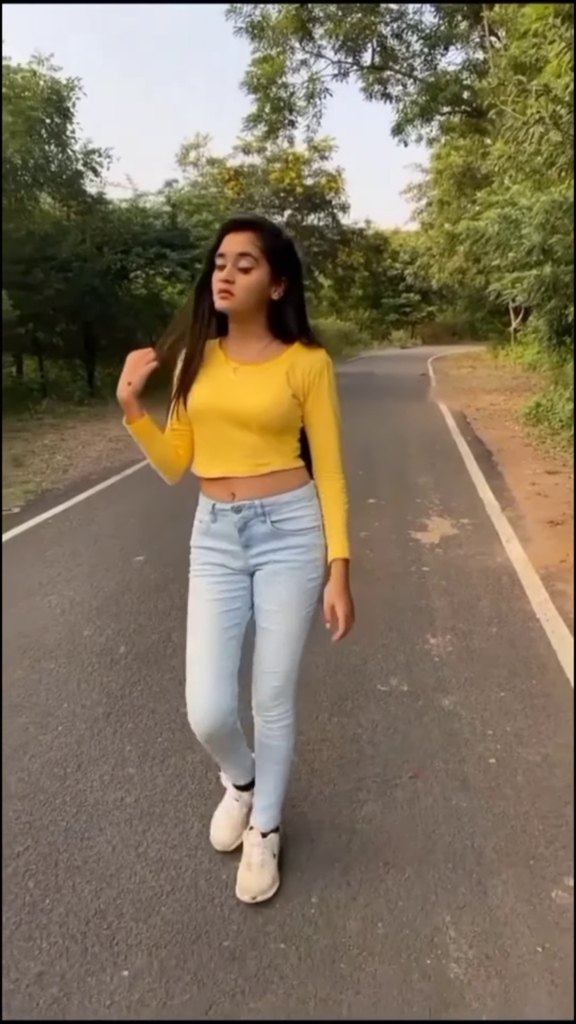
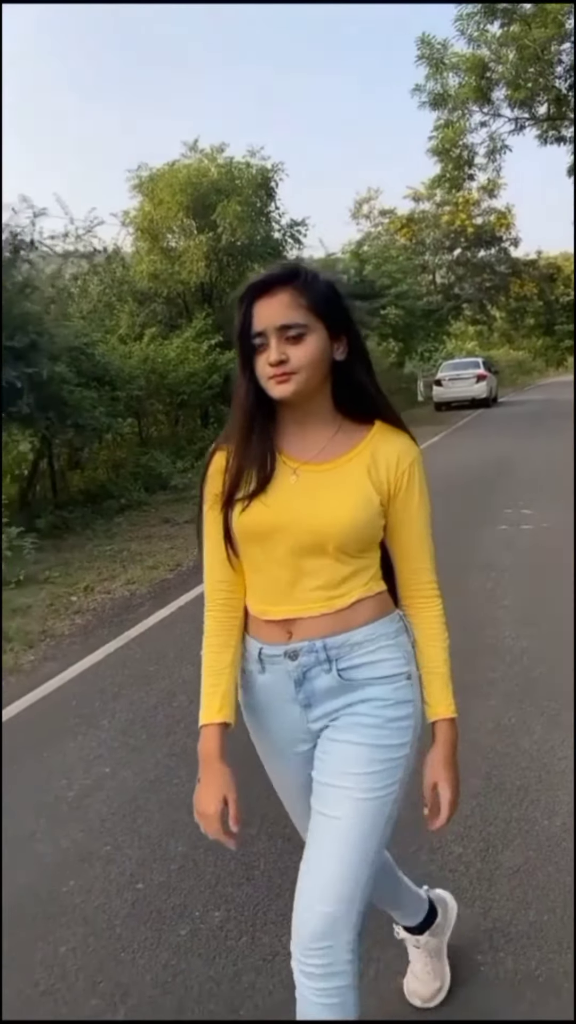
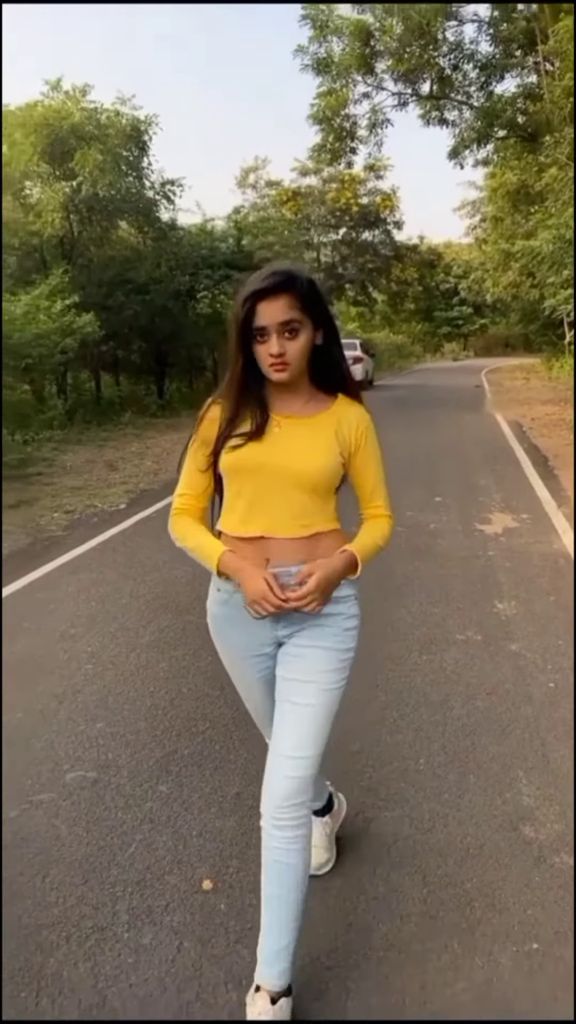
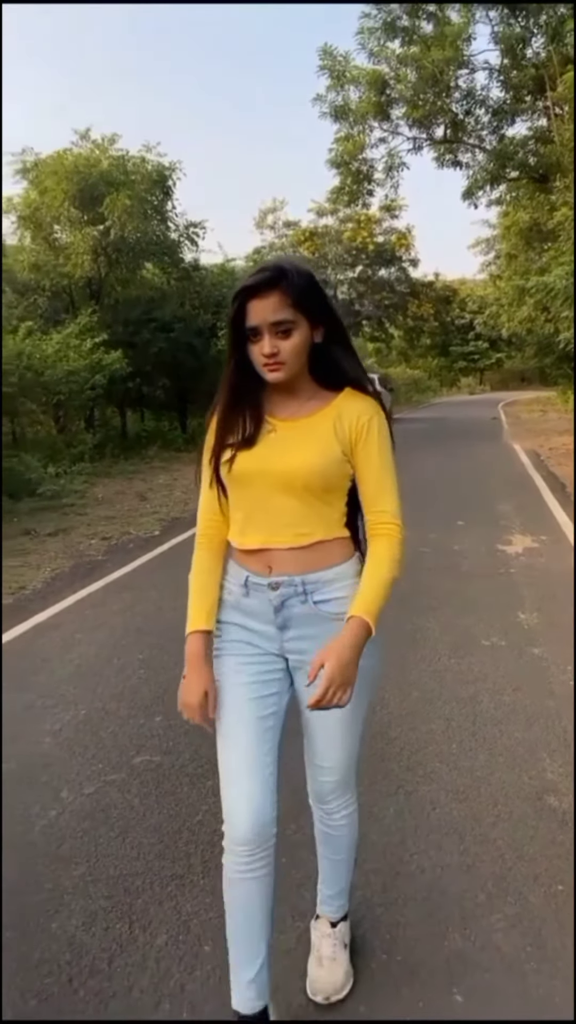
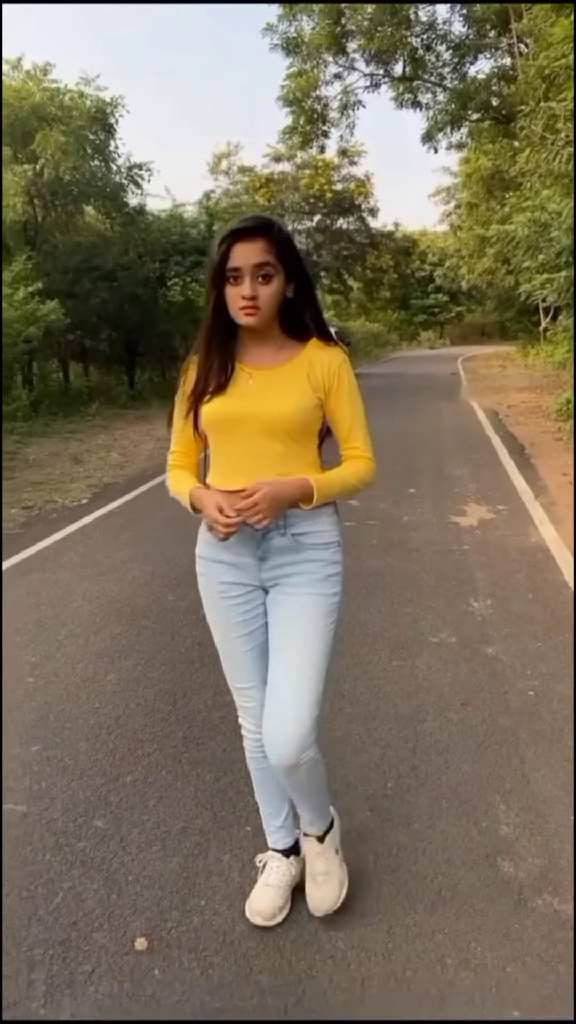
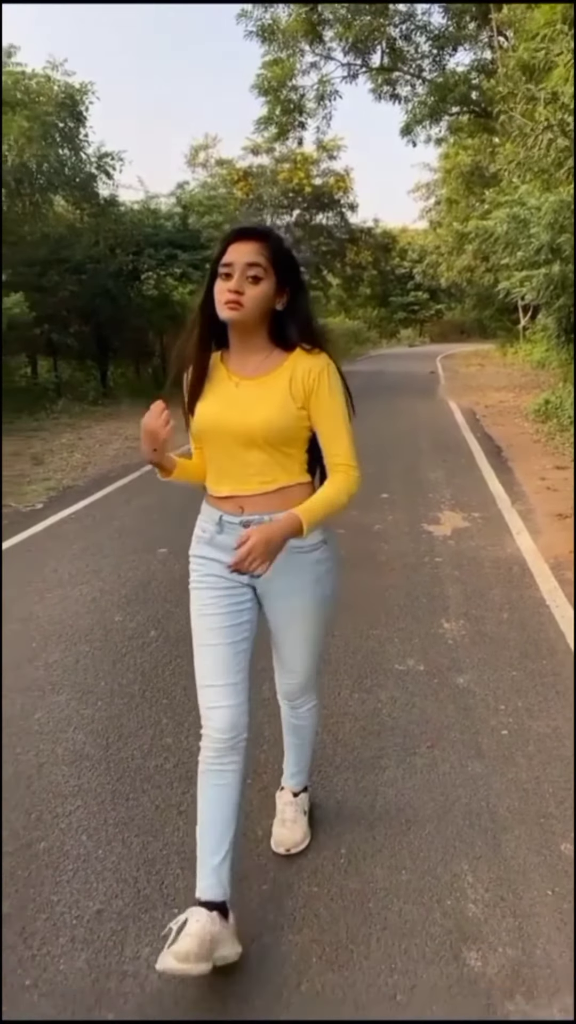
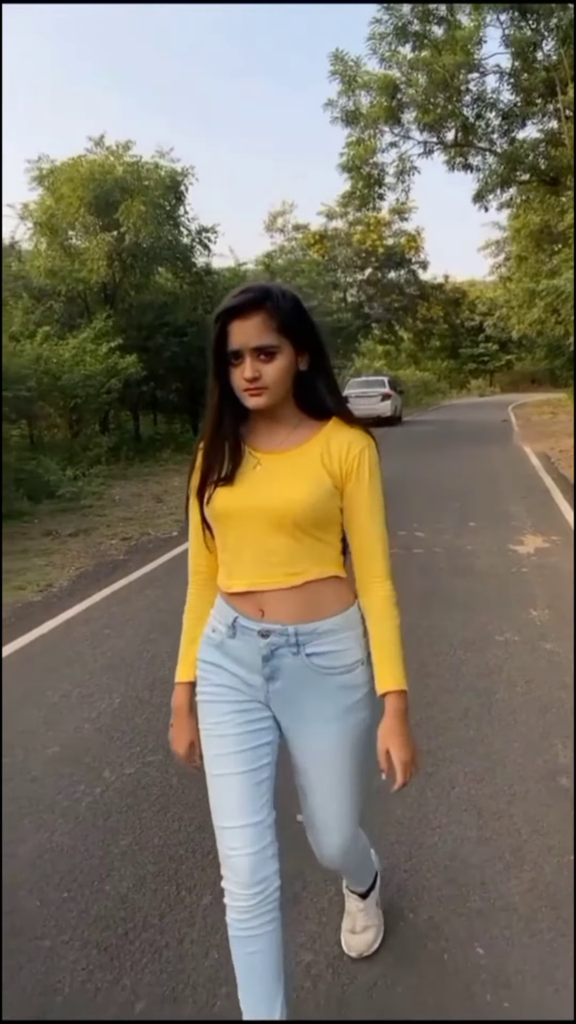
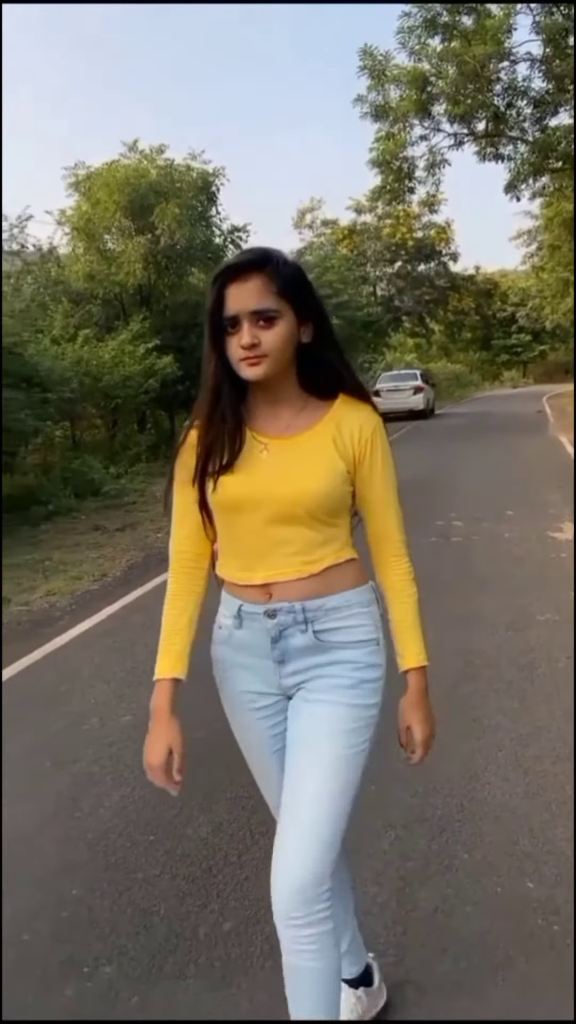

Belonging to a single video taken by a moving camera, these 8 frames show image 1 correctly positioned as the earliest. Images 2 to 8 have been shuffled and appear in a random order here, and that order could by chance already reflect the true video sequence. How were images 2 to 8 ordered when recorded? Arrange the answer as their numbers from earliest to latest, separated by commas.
6, 5, 3, 4, 7, 8, 2
